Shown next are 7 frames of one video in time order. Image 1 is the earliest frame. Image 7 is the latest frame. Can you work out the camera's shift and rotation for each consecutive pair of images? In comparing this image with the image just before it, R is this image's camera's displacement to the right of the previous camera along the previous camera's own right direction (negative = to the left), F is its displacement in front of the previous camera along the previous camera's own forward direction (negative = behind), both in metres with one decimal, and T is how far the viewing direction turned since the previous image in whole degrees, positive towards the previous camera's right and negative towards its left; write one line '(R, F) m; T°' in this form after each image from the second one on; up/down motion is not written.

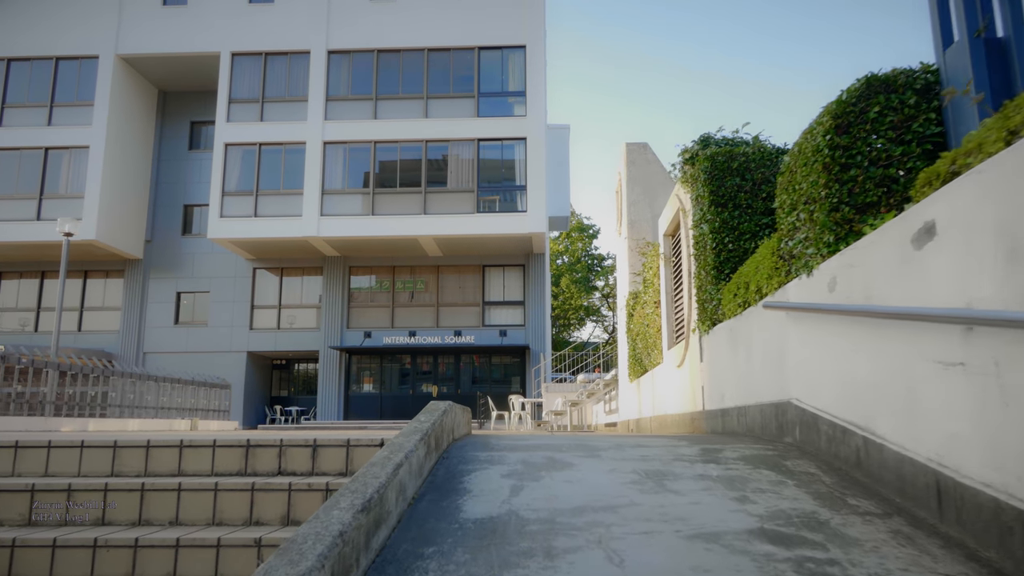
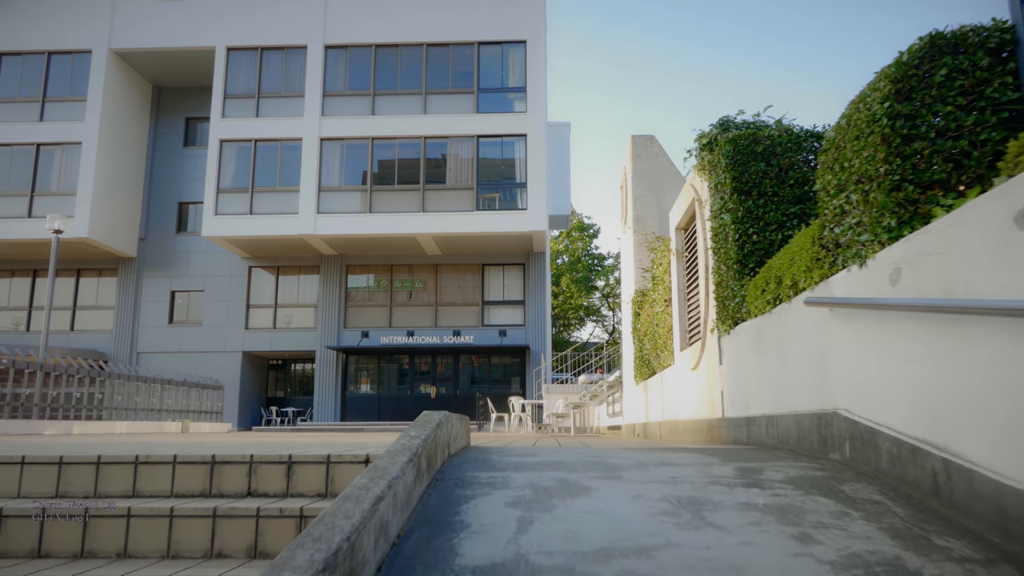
(0.0, +0.4) m; 0°
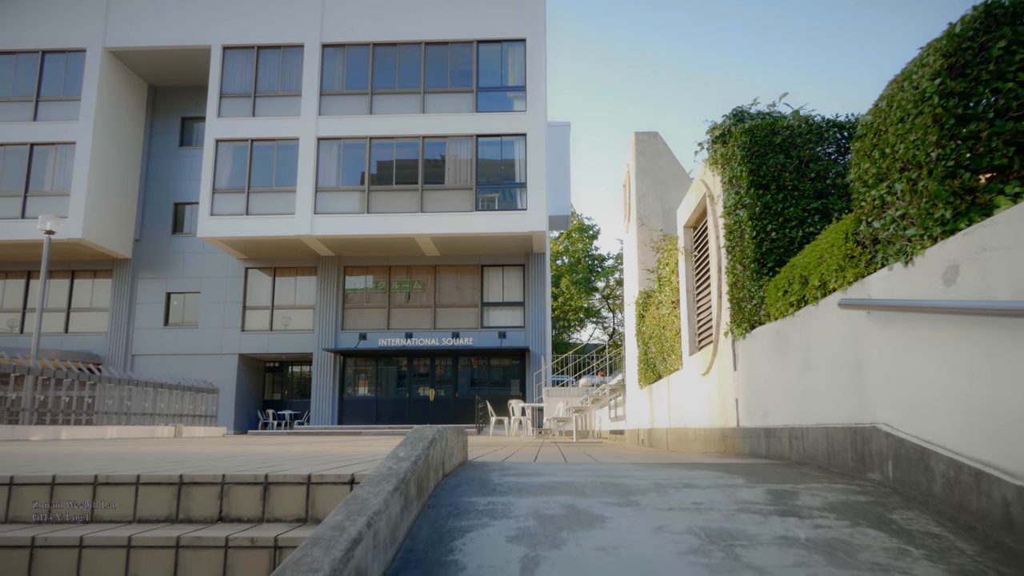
(0.0, +0.3) m; 0°
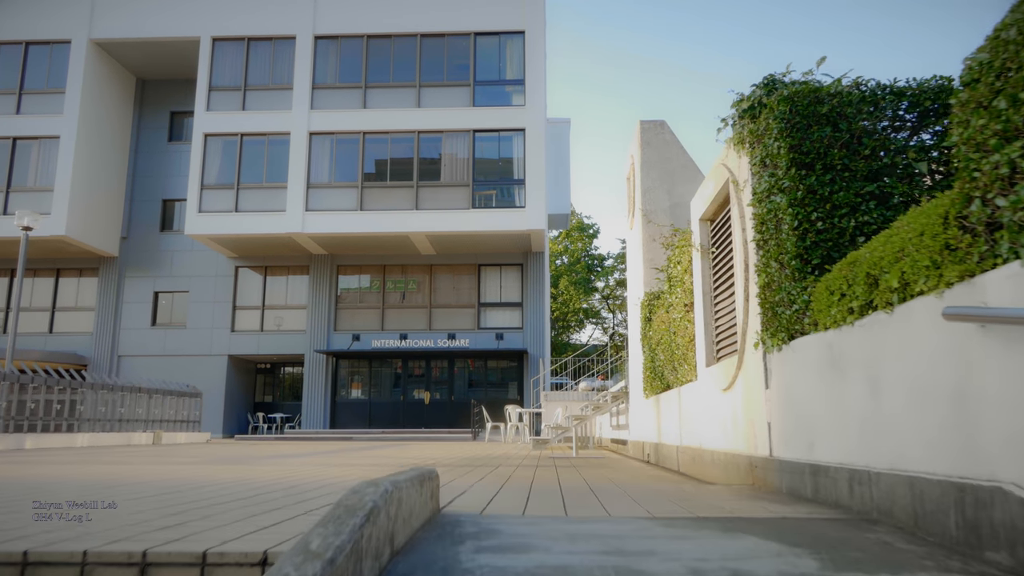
(+0.1, +0.8) m; 0°
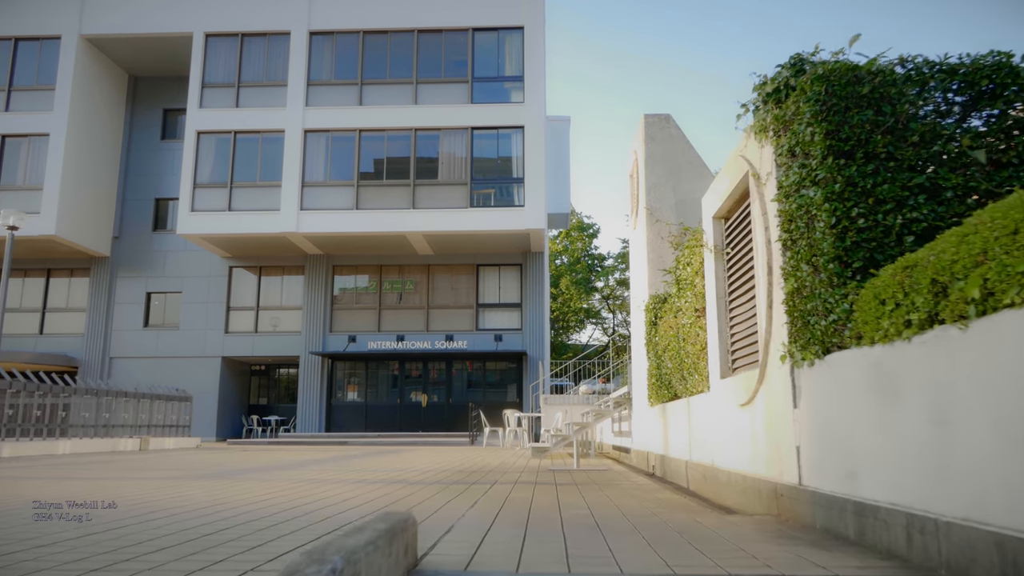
(0.0, +0.5) m; 0°
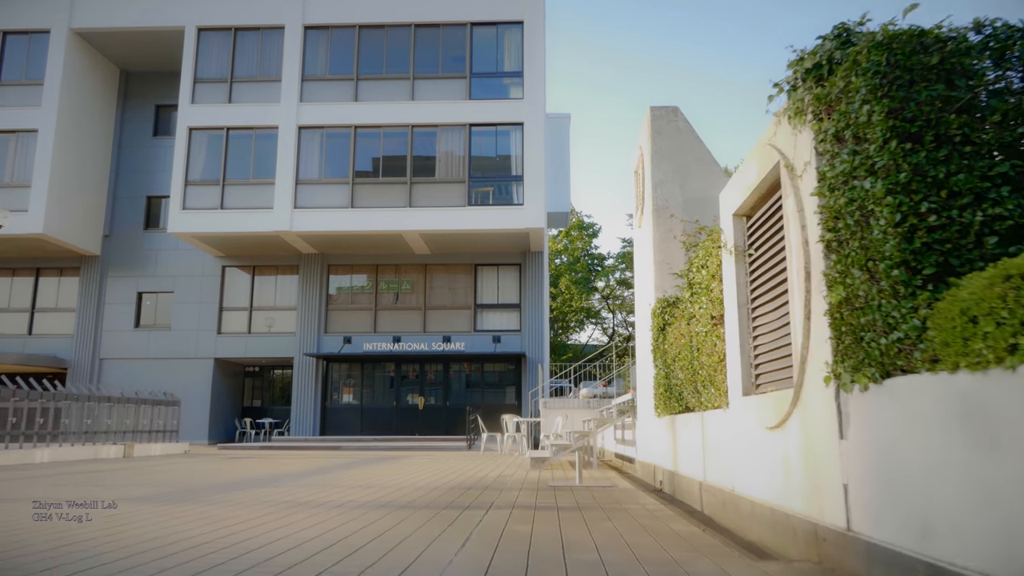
(0.0, +0.5) m; 0°
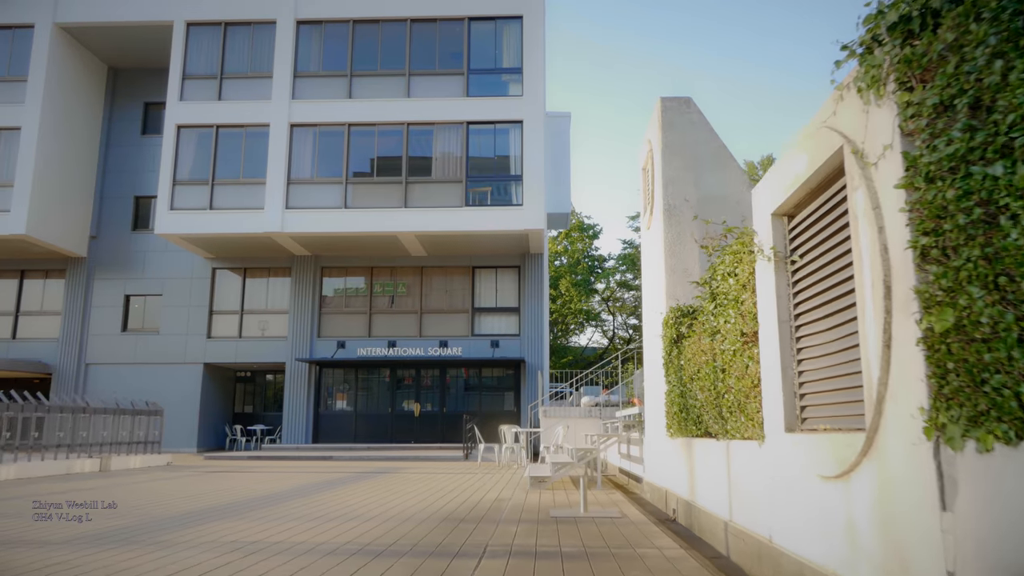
(0.0, +0.7) m; 0°
